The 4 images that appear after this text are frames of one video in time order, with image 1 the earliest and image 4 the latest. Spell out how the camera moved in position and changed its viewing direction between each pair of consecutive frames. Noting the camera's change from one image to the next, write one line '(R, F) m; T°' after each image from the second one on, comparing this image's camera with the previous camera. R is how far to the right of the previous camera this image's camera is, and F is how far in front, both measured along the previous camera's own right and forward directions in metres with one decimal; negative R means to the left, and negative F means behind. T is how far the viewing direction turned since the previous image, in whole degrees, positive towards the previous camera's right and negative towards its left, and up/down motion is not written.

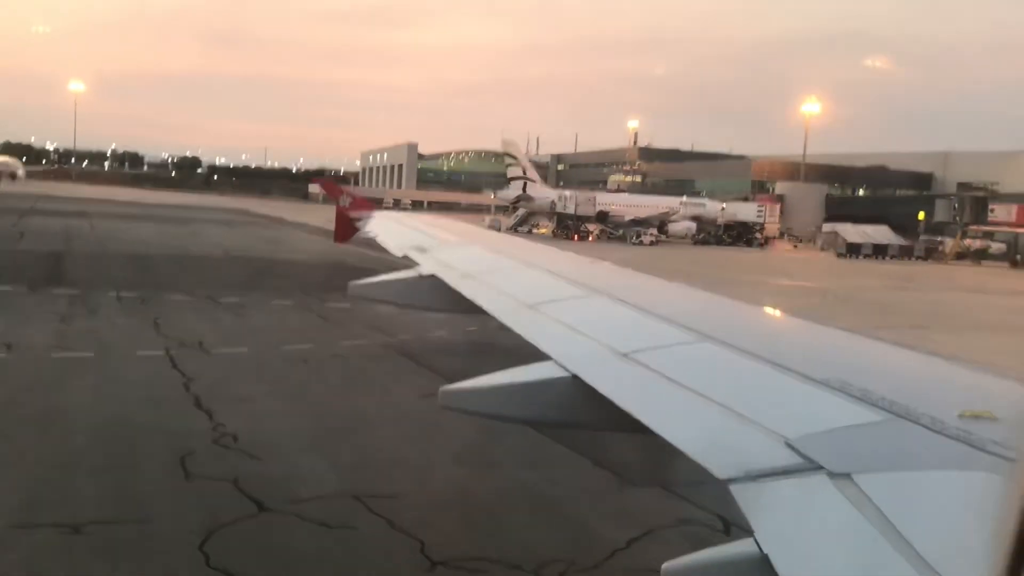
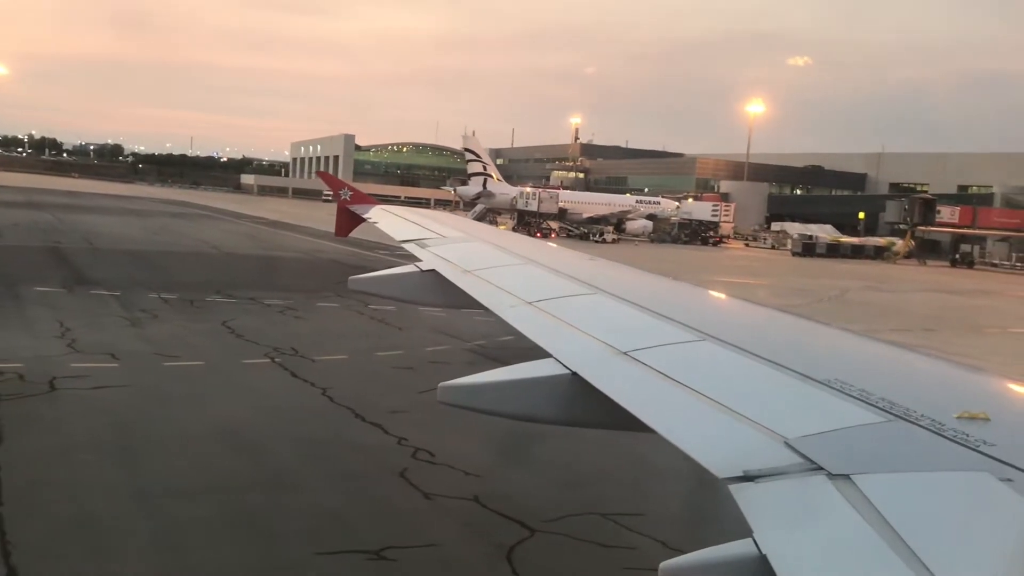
(-2.0, +0.1) m; +3°
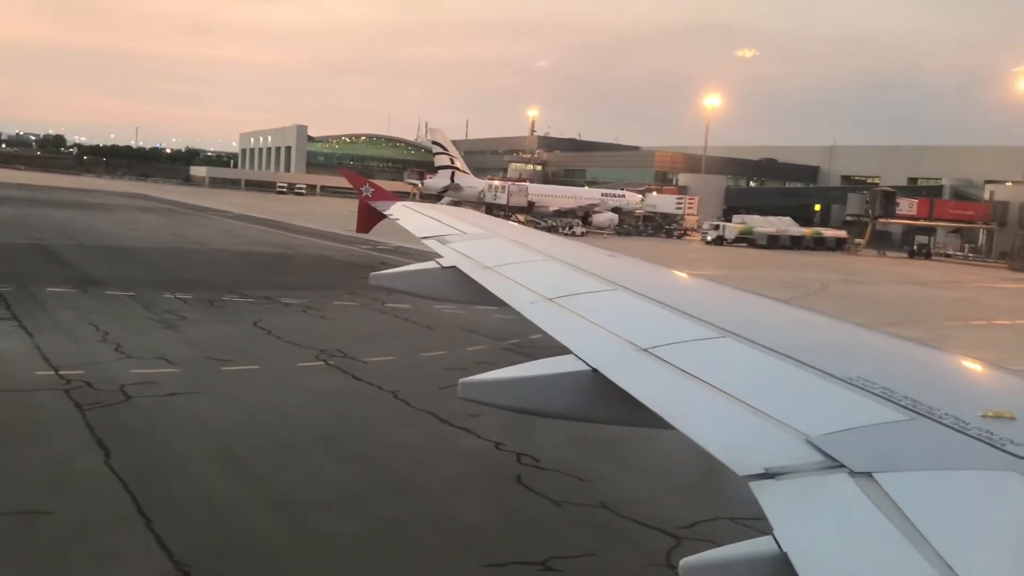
(-1.1, 0.0) m; +3°
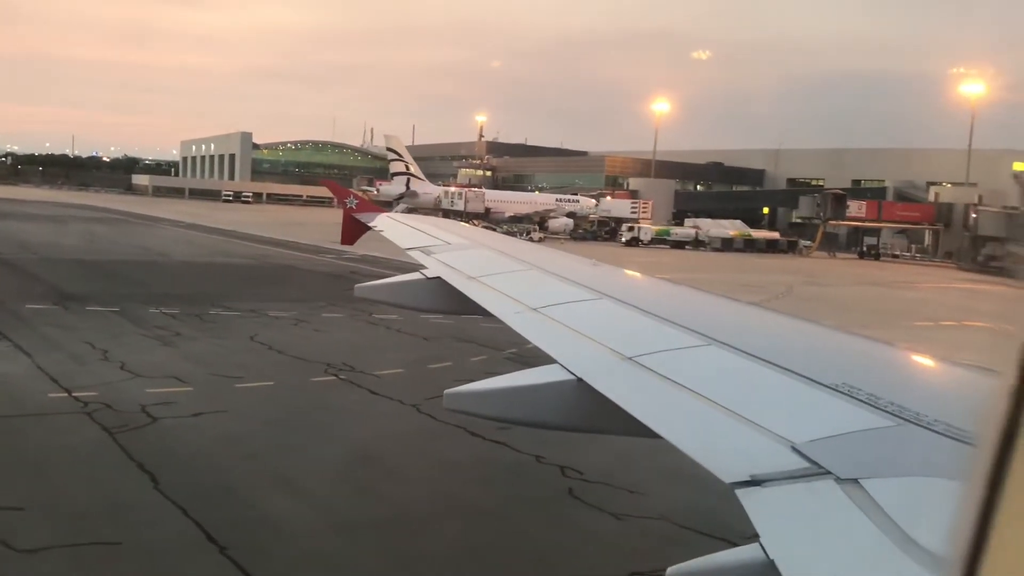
(-0.7, 0.0) m; +3°
